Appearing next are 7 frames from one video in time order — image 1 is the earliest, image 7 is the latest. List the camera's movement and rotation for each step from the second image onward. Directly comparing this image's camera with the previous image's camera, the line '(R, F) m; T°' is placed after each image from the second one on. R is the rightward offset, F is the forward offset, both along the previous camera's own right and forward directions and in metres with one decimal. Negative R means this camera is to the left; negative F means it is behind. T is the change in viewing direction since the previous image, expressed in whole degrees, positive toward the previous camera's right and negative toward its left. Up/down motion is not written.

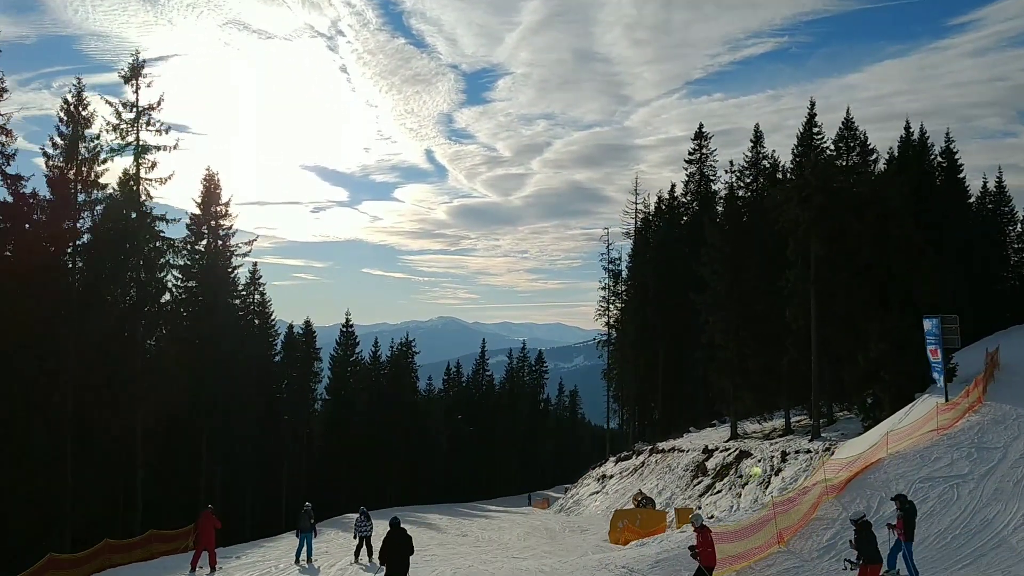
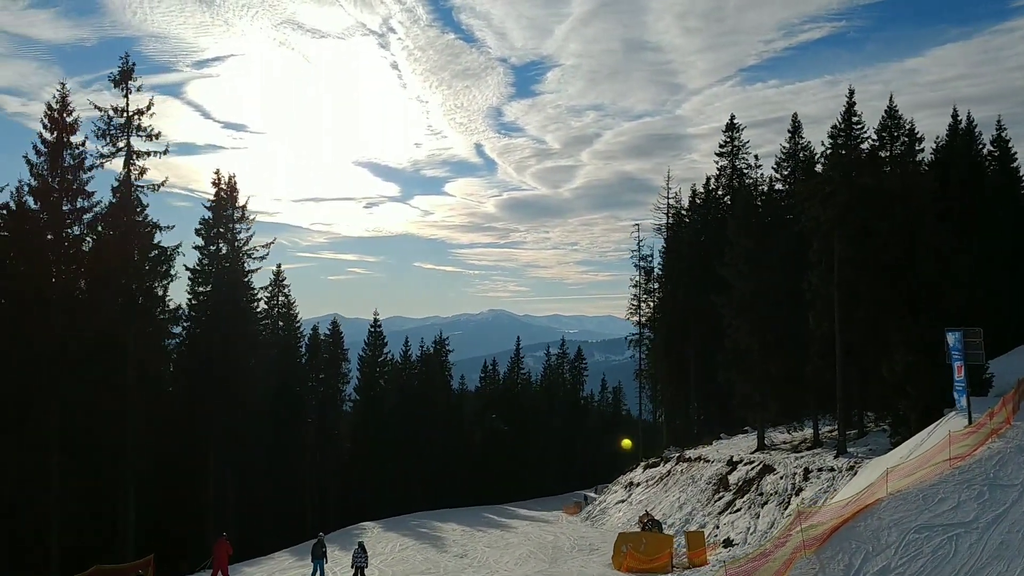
(+1.4, +1.2) m; -3°
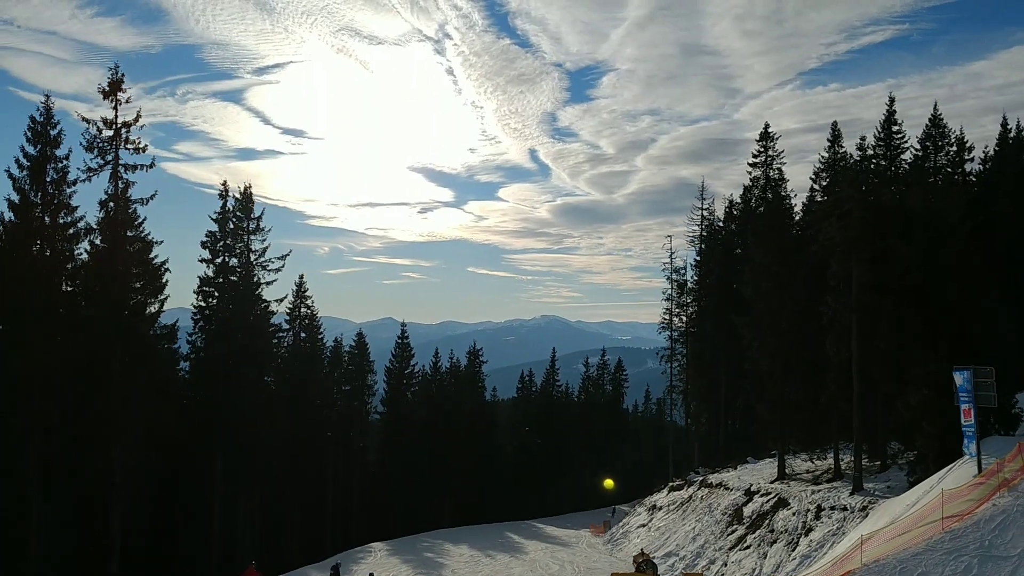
(+1.7, +1.0) m; -4°
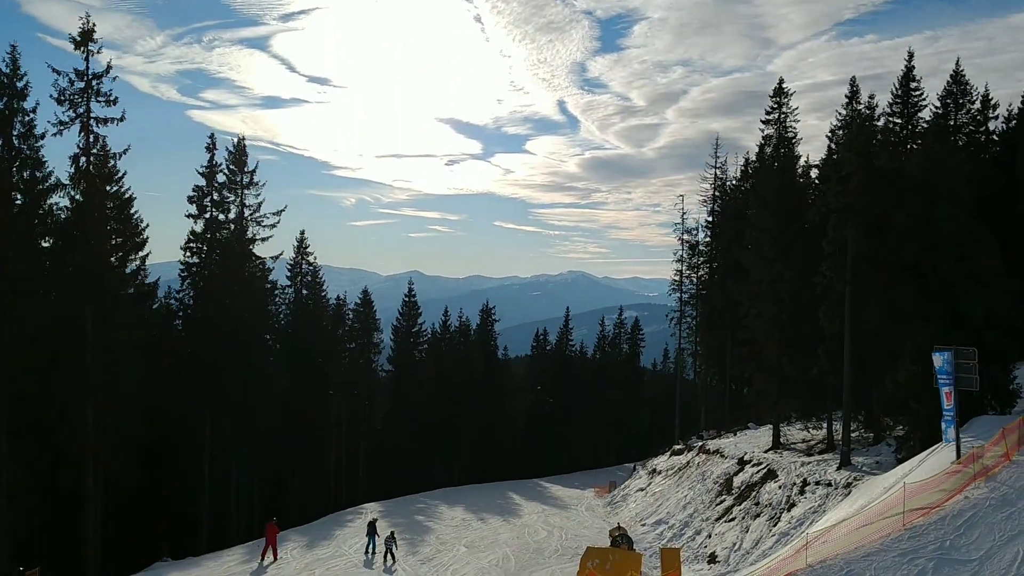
(+1.3, +0.7) m; -1°
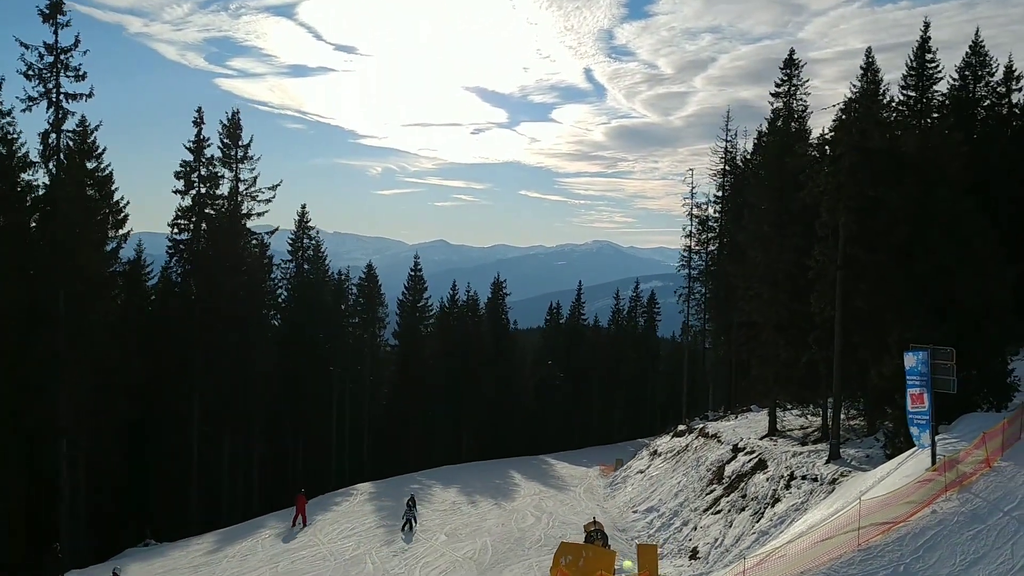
(+1.3, +0.8) m; -1°
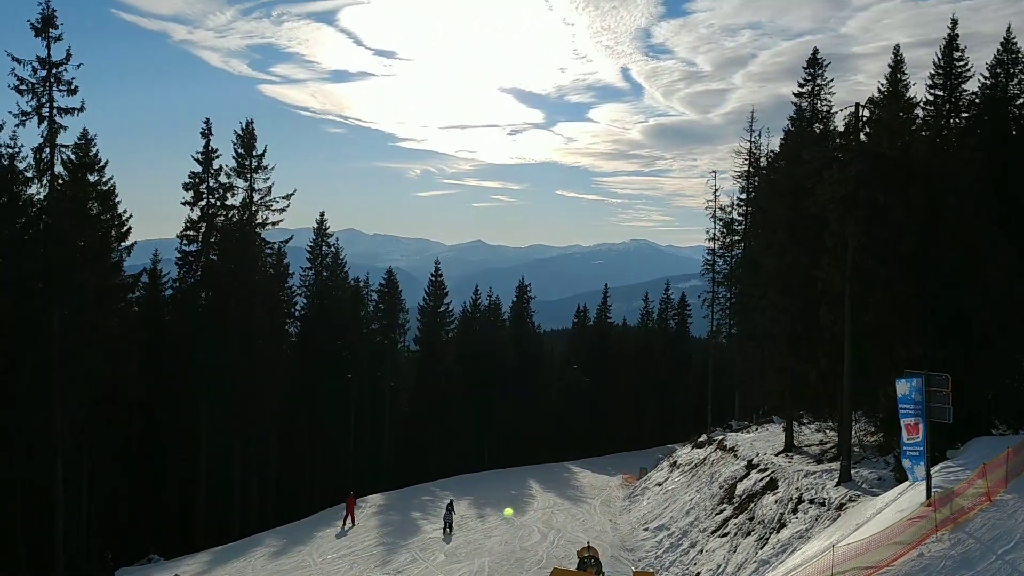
(+1.2, +0.6) m; -3°
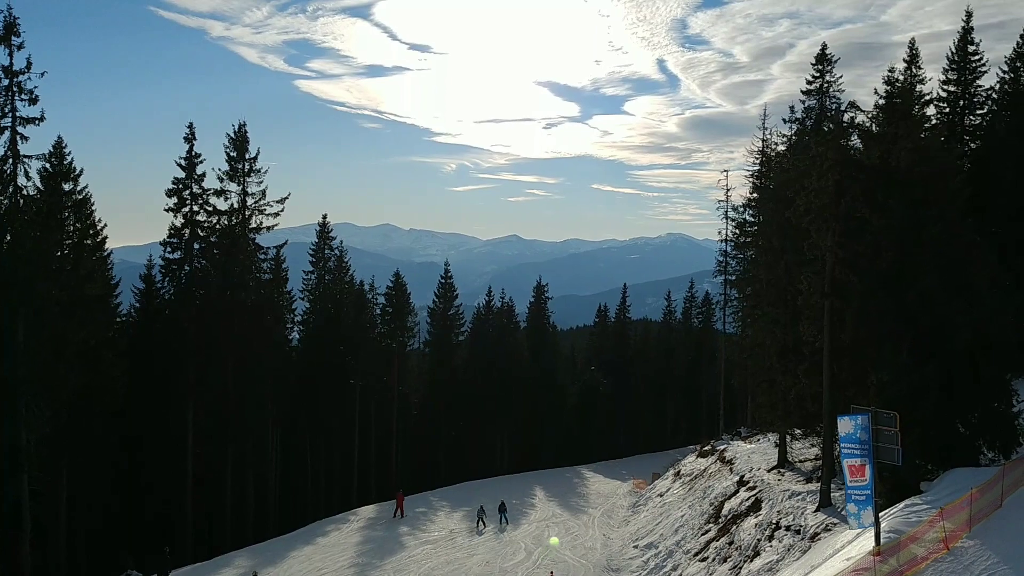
(+1.8, +0.8) m; -2°
